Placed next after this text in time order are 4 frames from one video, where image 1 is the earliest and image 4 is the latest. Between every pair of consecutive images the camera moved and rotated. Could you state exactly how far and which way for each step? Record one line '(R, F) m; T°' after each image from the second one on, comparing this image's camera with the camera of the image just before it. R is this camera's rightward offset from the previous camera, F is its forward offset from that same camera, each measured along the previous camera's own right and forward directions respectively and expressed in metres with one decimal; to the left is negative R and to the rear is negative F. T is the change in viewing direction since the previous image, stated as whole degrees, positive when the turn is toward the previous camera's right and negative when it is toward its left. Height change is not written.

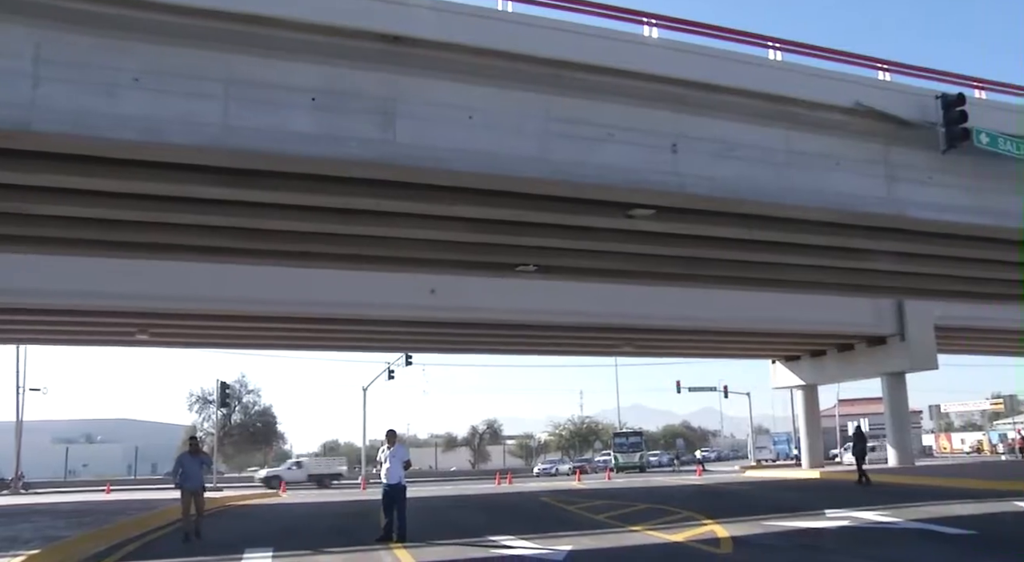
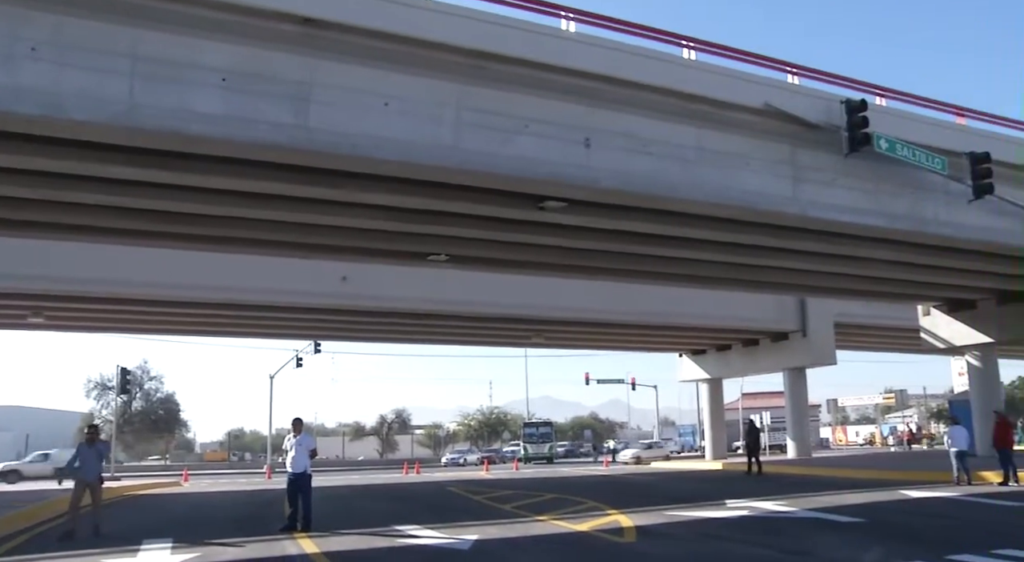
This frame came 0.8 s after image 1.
(+0.4, 0.0) m; +5°
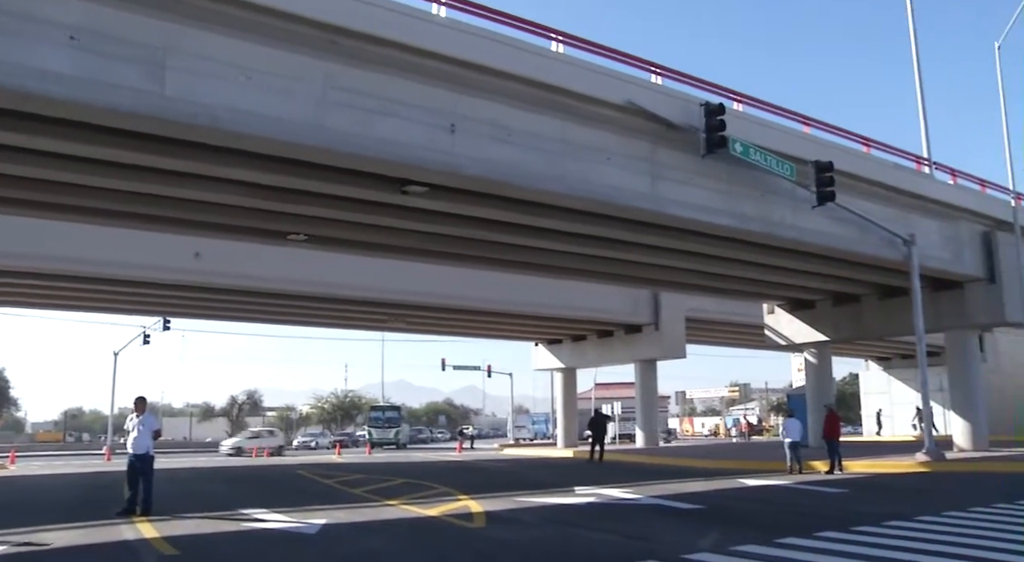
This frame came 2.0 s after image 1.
(+0.7, 0.0) m; +7°
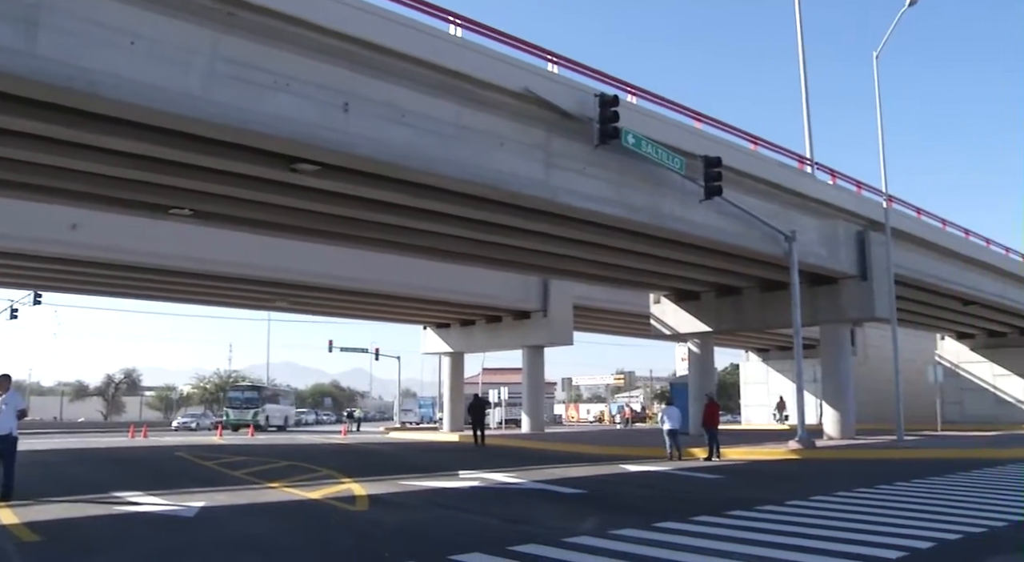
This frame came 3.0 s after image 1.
(+0.6, 0.0) m; +5°
